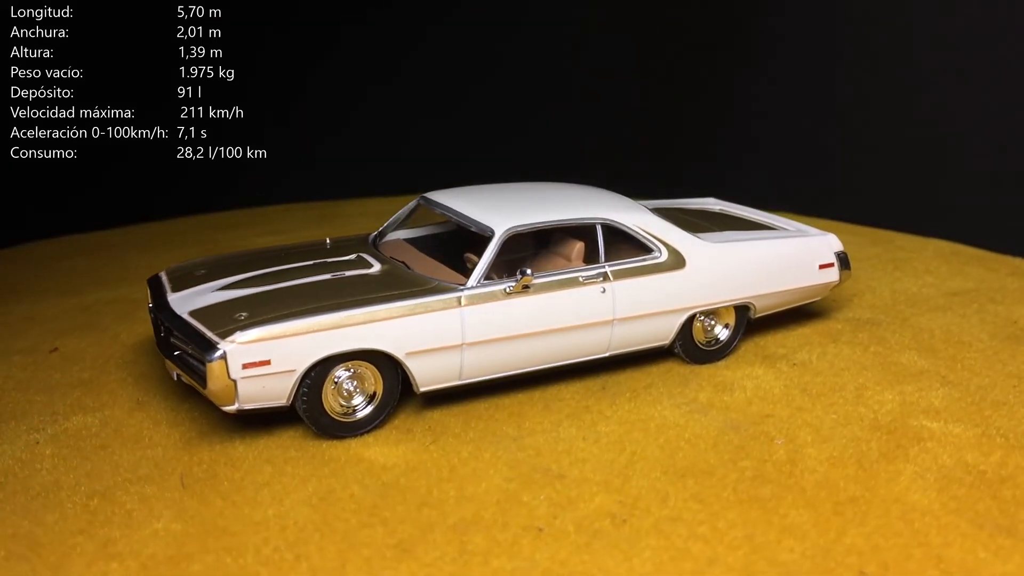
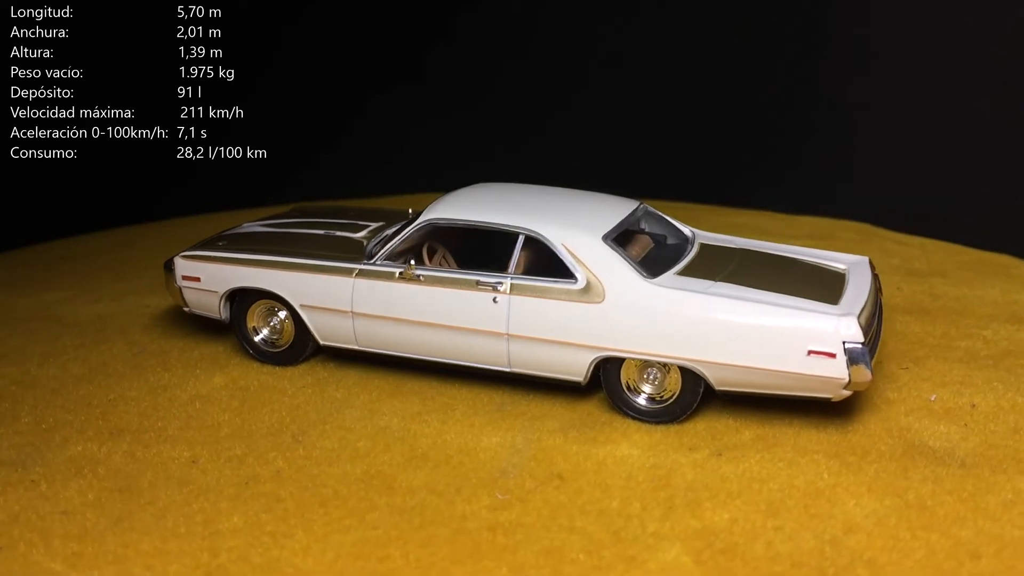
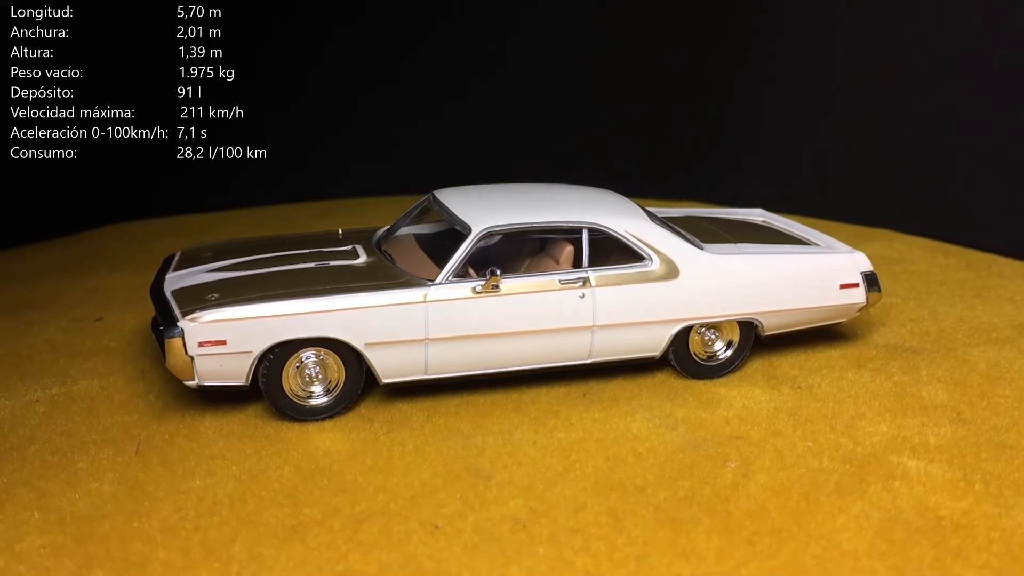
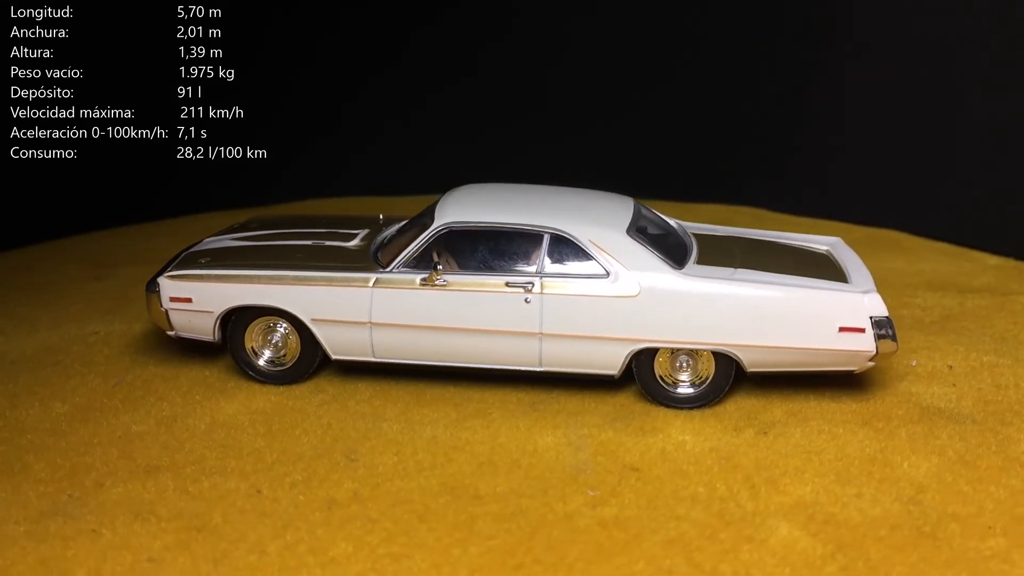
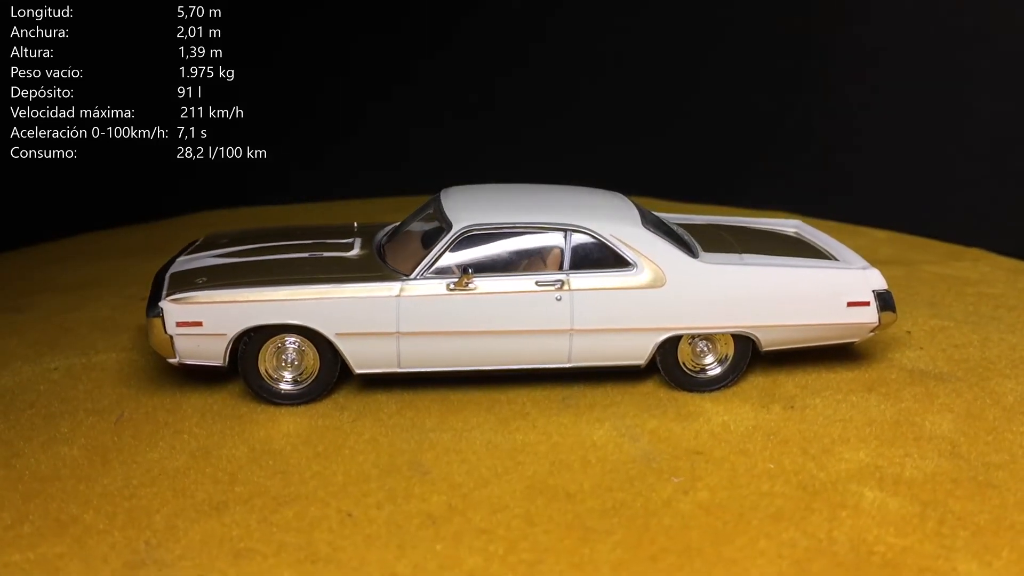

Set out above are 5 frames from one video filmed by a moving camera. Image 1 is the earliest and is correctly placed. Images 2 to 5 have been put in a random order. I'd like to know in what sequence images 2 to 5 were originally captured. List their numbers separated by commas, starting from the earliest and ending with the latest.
3, 5, 4, 2
